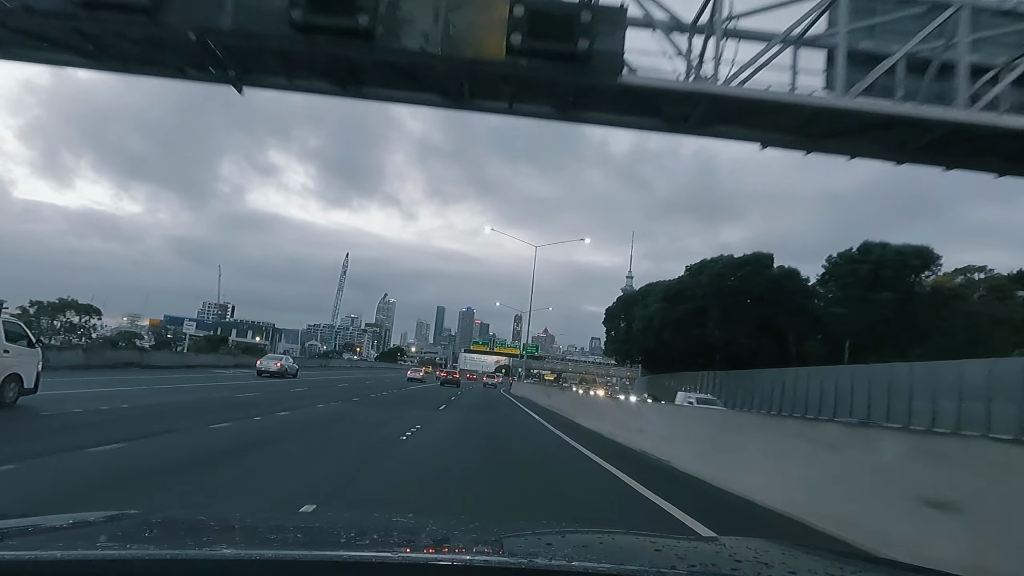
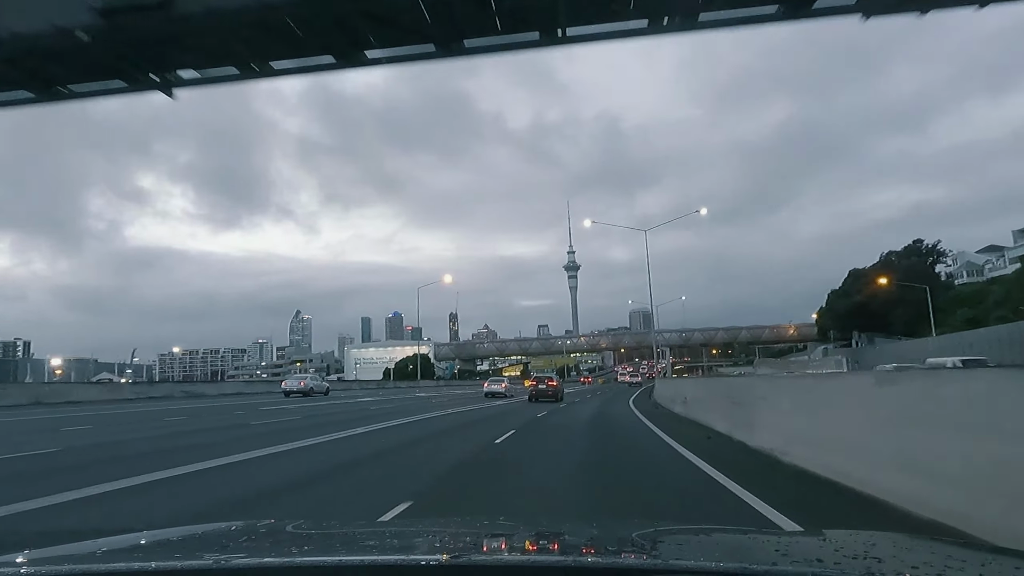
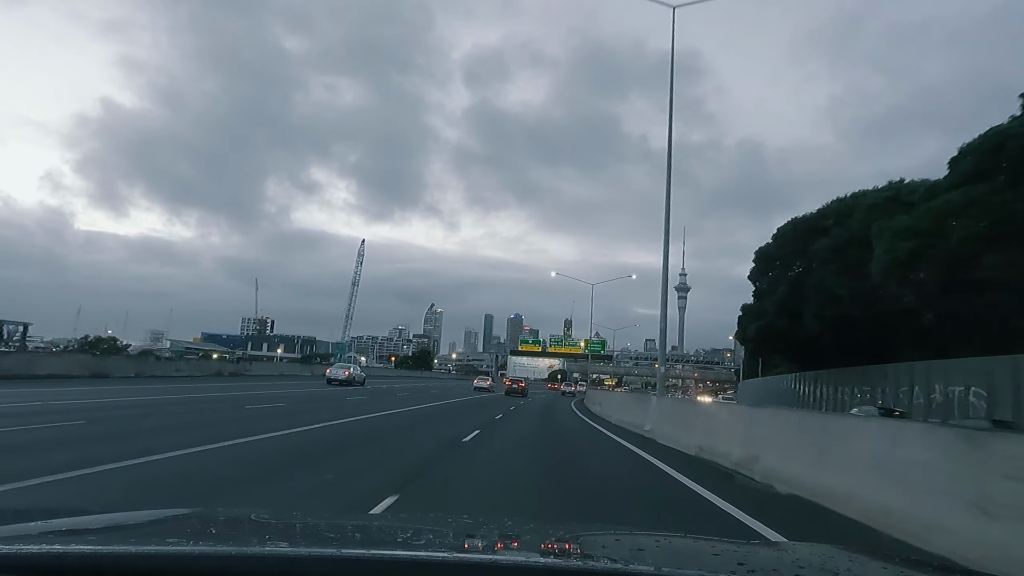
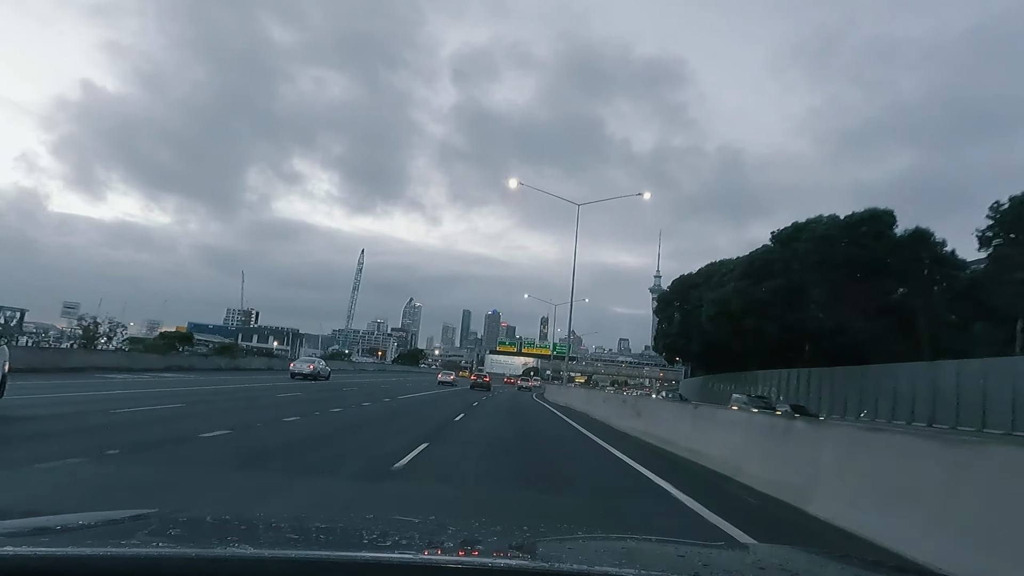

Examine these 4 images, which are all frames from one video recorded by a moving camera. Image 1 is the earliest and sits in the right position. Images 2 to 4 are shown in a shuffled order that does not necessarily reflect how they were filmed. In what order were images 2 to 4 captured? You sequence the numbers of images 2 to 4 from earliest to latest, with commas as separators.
4, 3, 2
